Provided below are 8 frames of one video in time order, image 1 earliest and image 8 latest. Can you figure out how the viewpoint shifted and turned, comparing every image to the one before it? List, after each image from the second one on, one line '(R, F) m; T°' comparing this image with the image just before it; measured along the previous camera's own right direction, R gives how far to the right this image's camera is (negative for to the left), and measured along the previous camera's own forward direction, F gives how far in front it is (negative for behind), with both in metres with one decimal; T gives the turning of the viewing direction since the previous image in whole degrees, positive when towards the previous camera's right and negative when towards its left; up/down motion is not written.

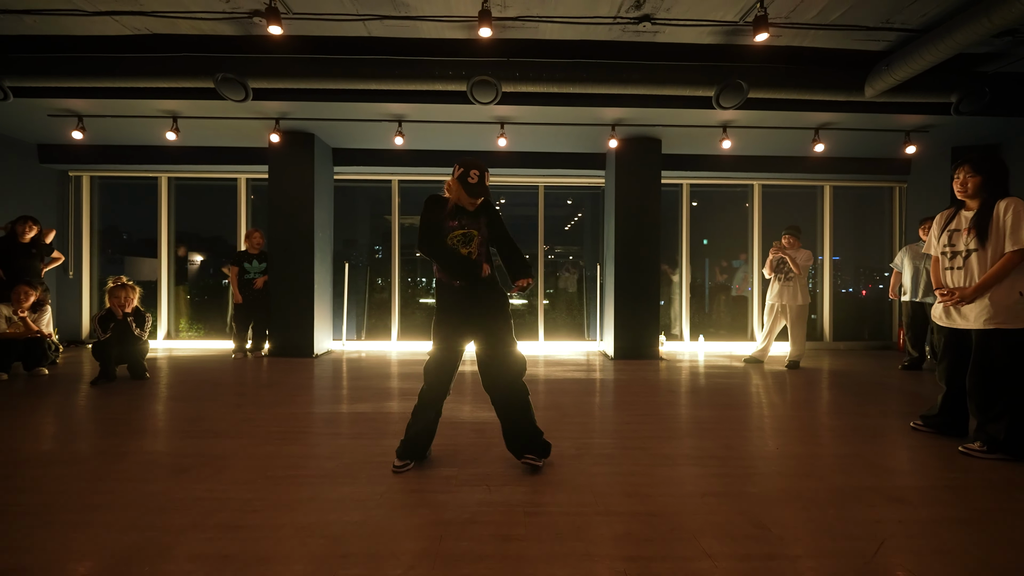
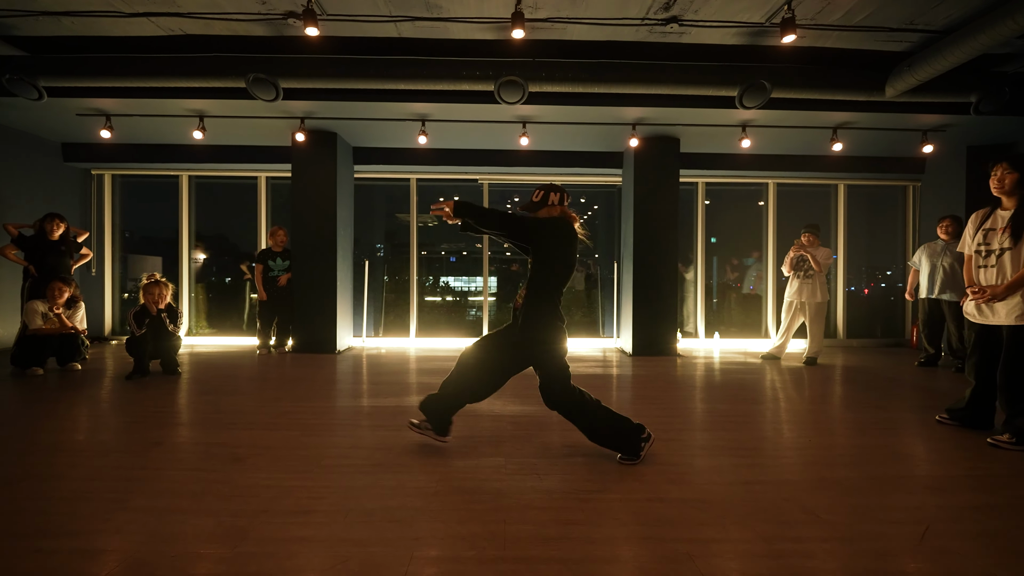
(-0.2, -0.1) m; 0°
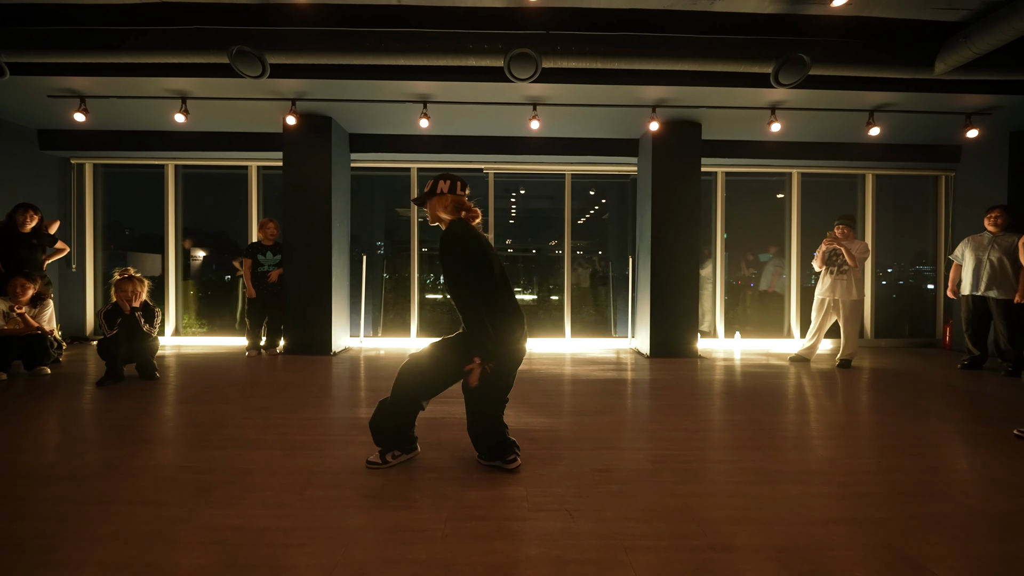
(-0.1, +0.4) m; 0°
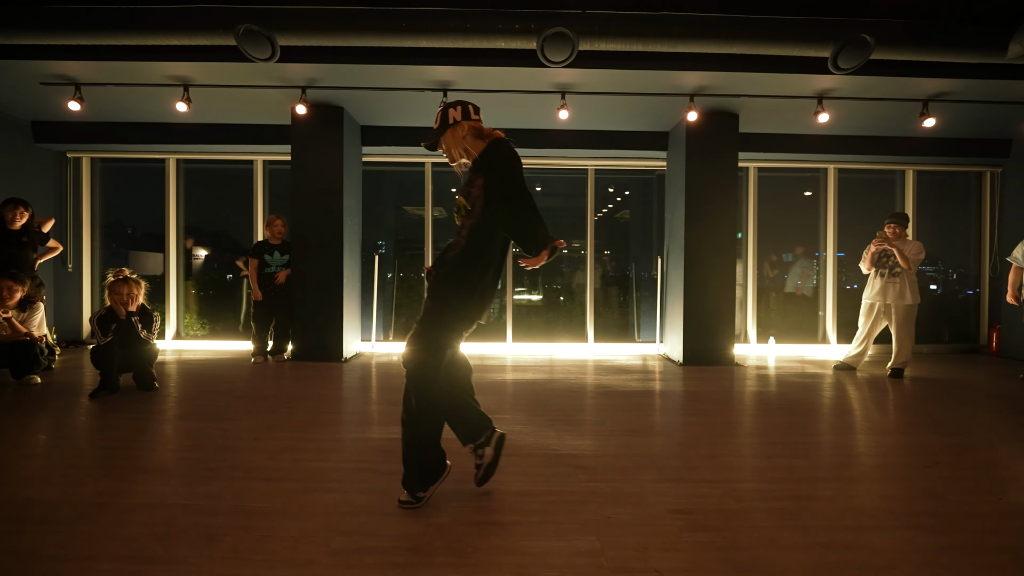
(-0.2, +0.4) m; 0°
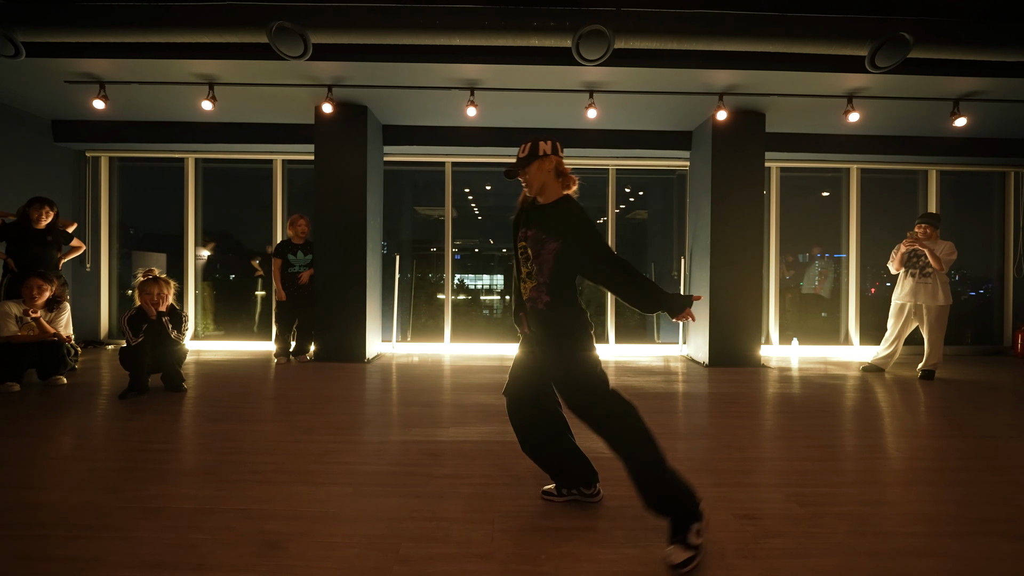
(-0.3, 0.0) m; 0°
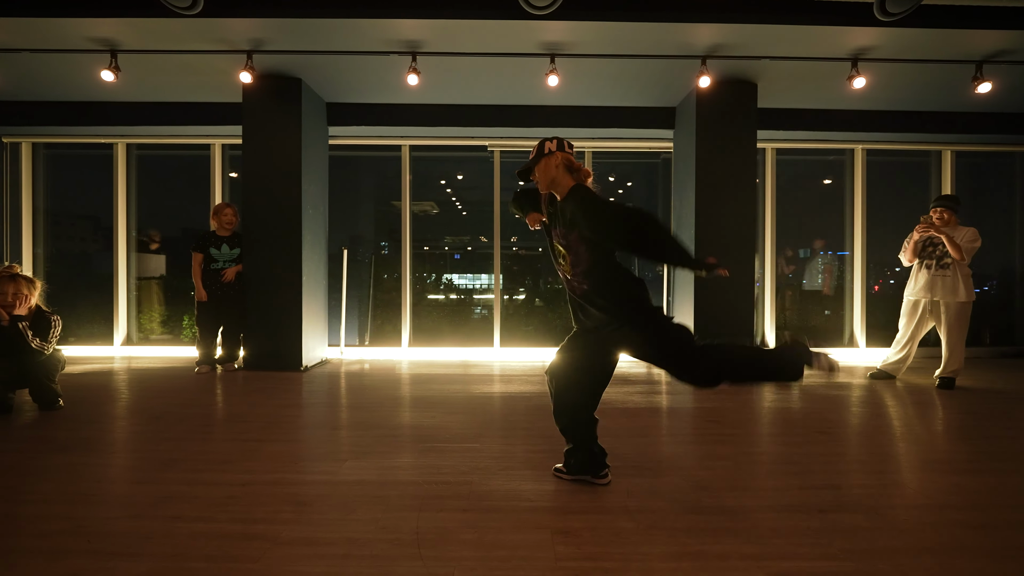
(+0.4, +0.6) m; 0°
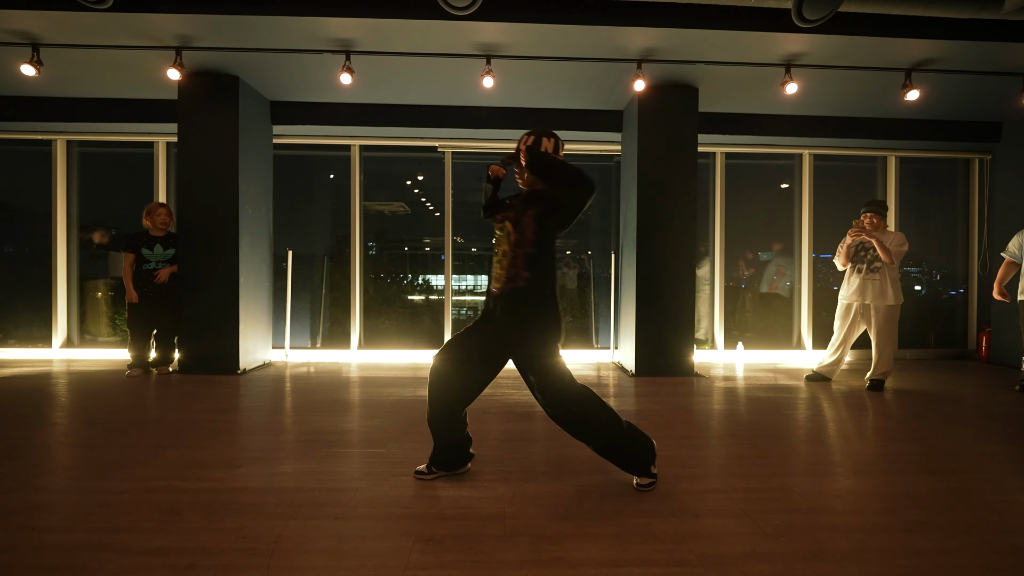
(+0.4, 0.0) m; +1°
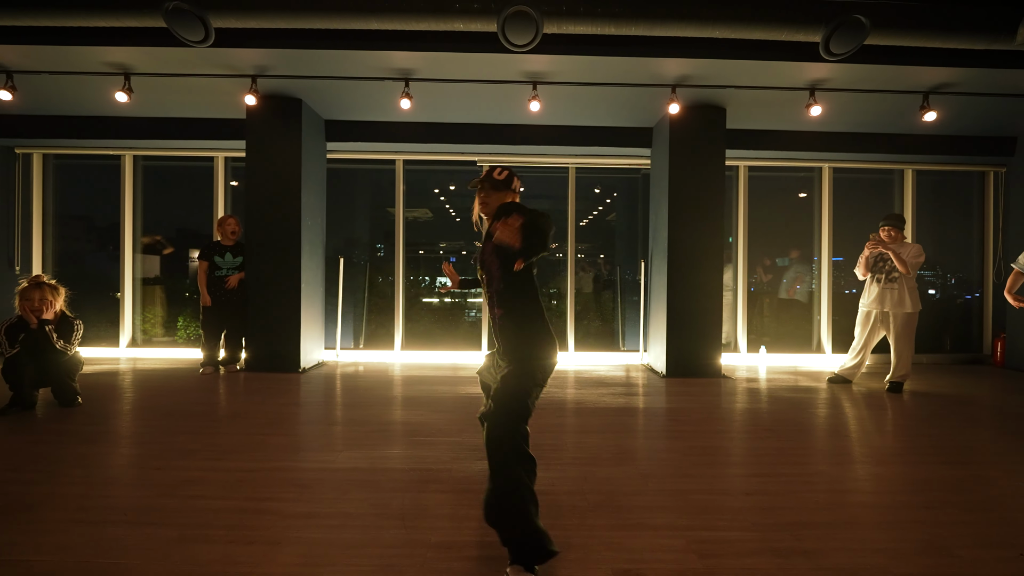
(-0.3, -0.3) m; -1°
